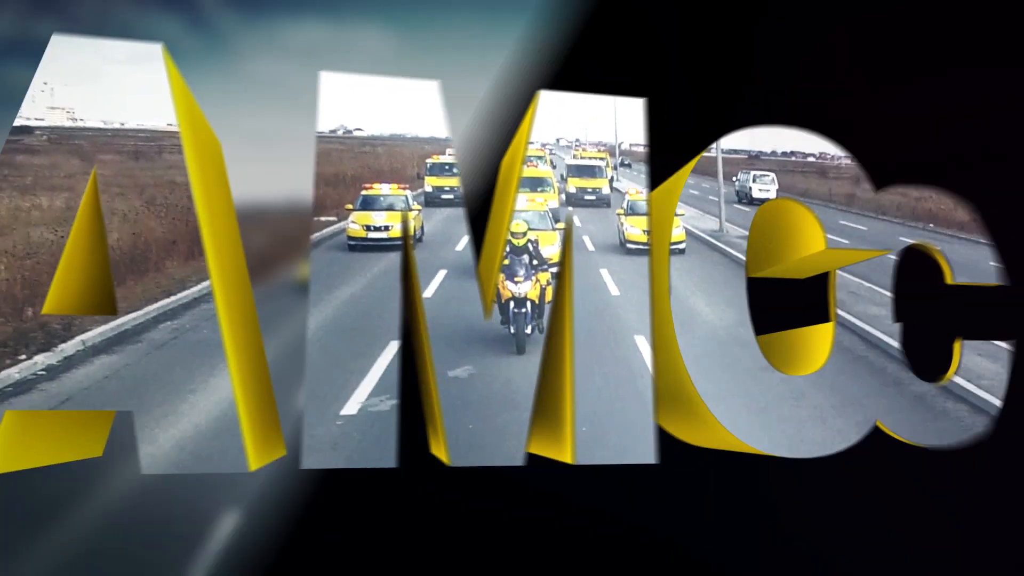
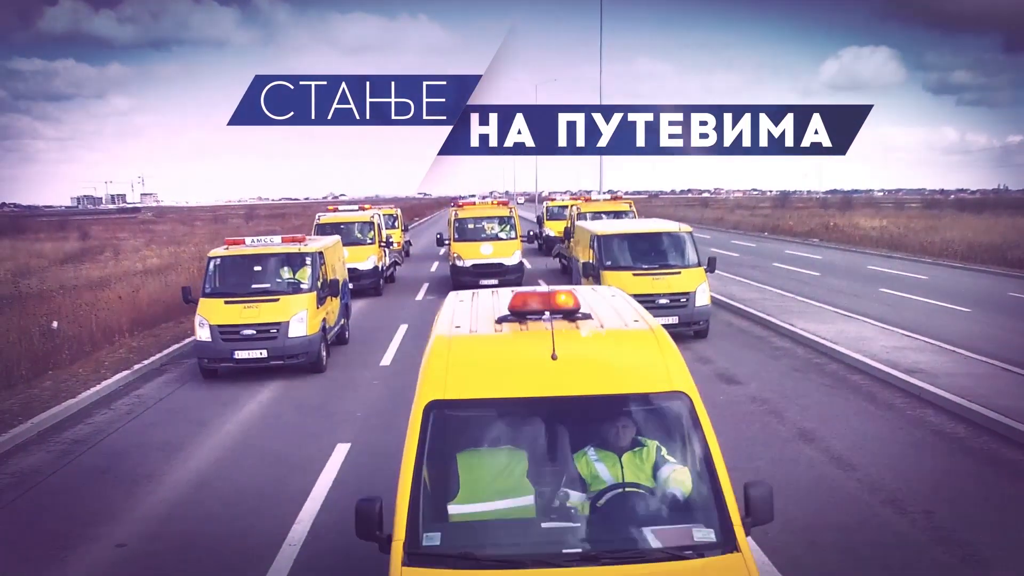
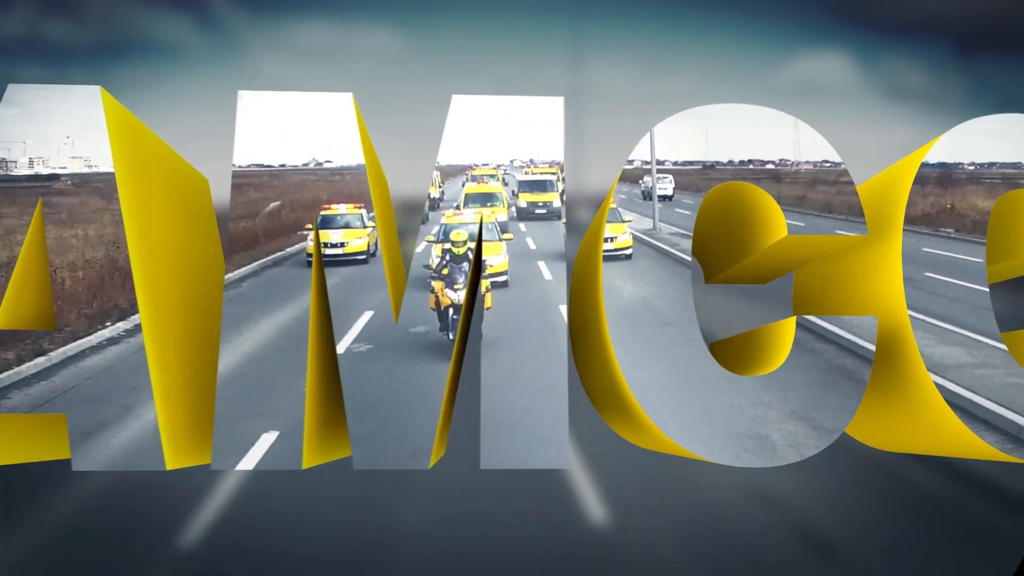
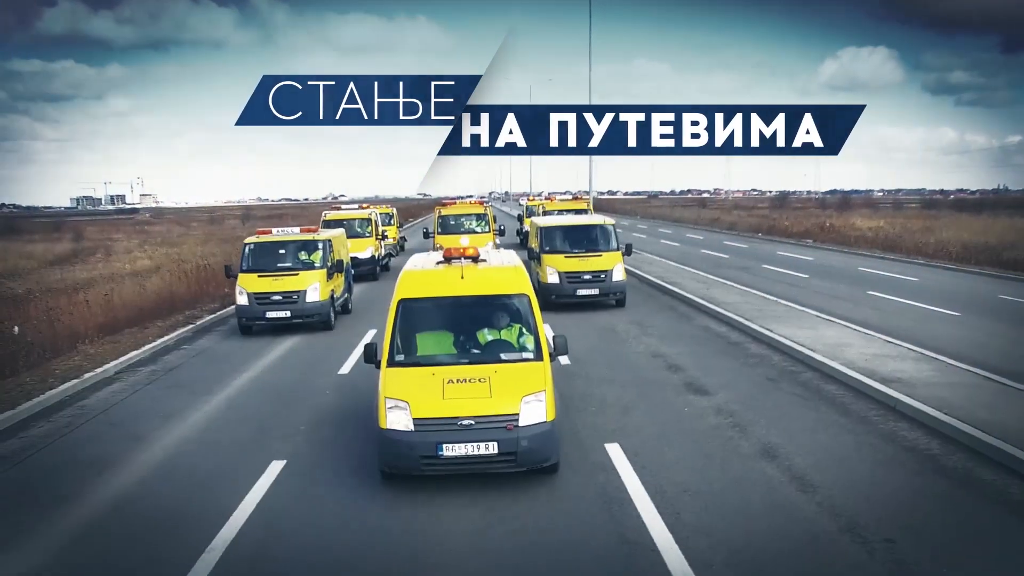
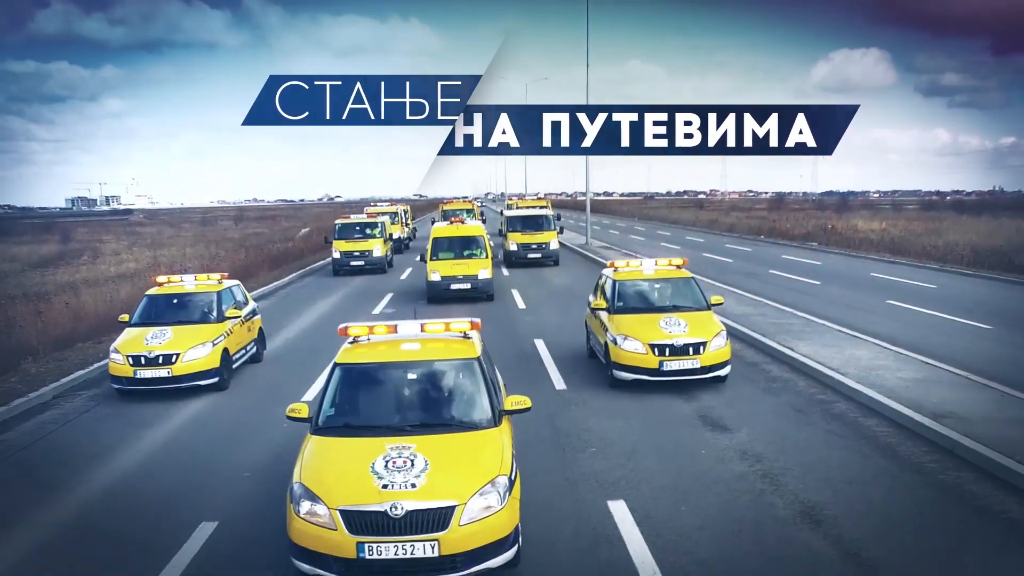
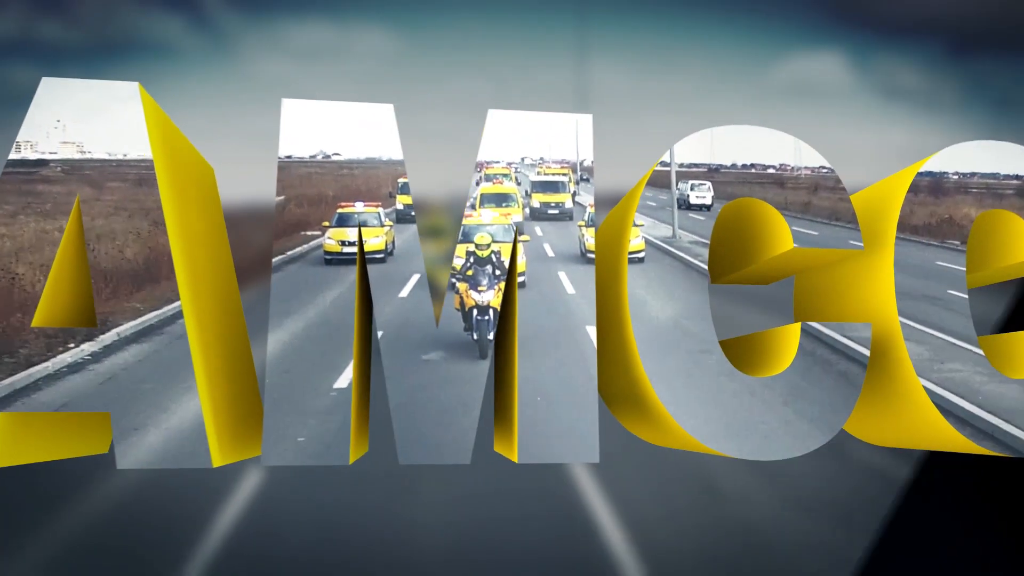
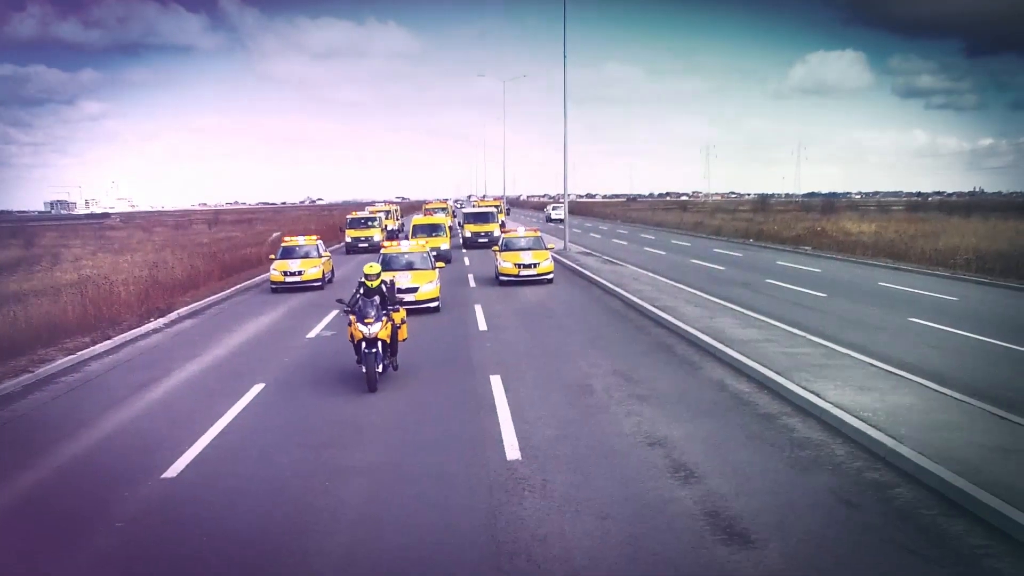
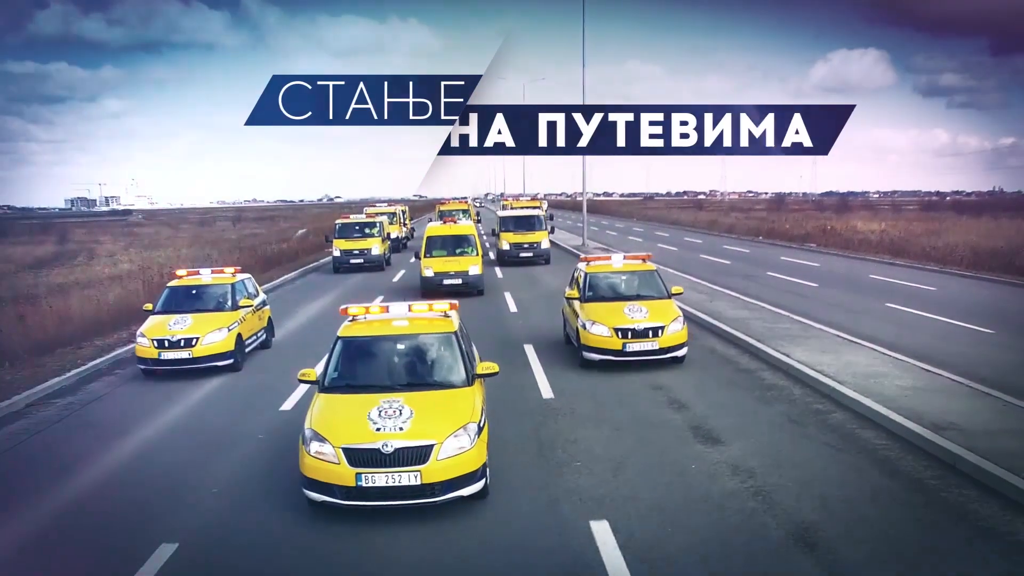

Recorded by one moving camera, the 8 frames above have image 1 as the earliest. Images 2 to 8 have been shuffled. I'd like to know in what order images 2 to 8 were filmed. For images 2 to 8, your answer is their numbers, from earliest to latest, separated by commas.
6, 3, 7, 8, 5, 4, 2
